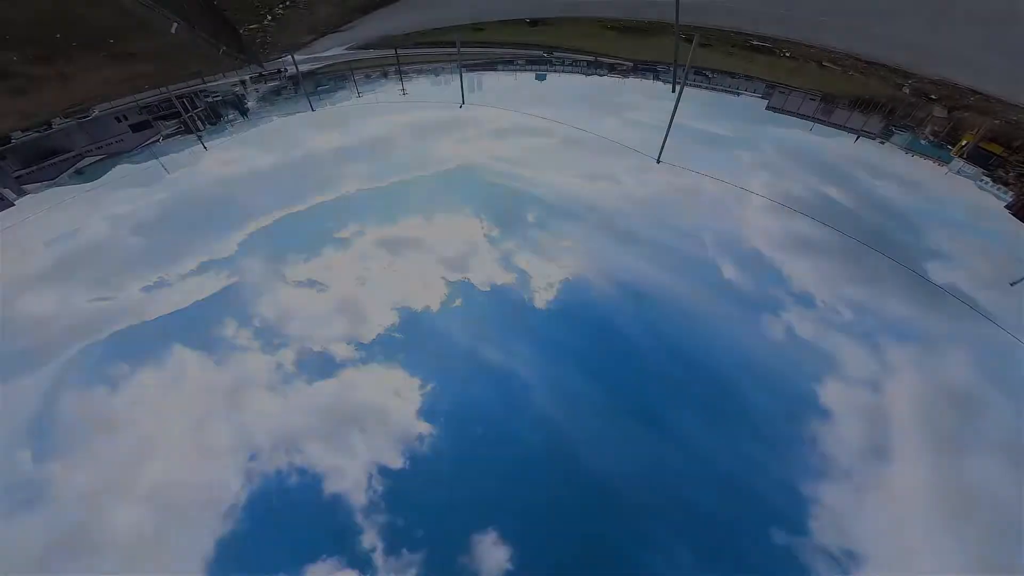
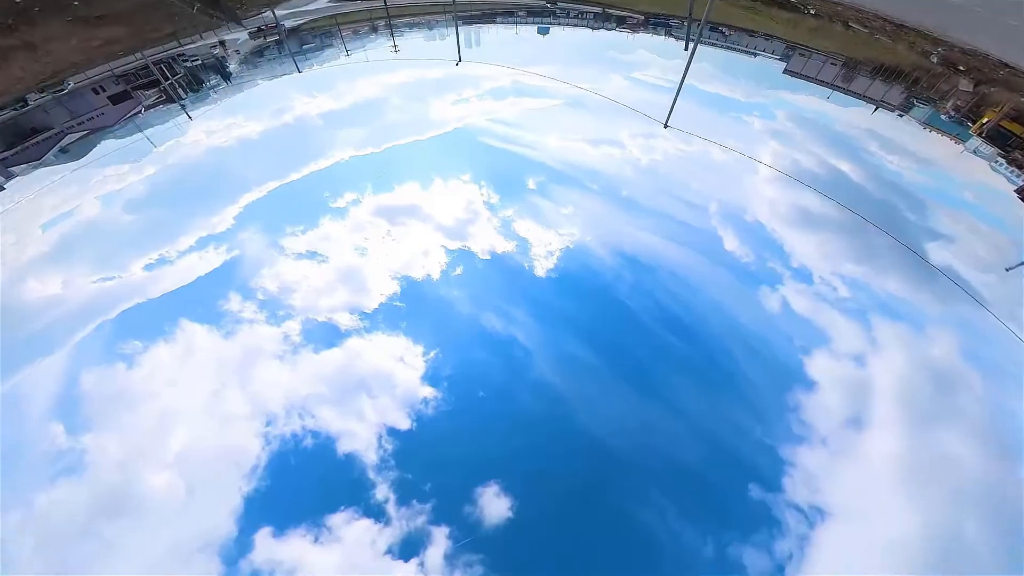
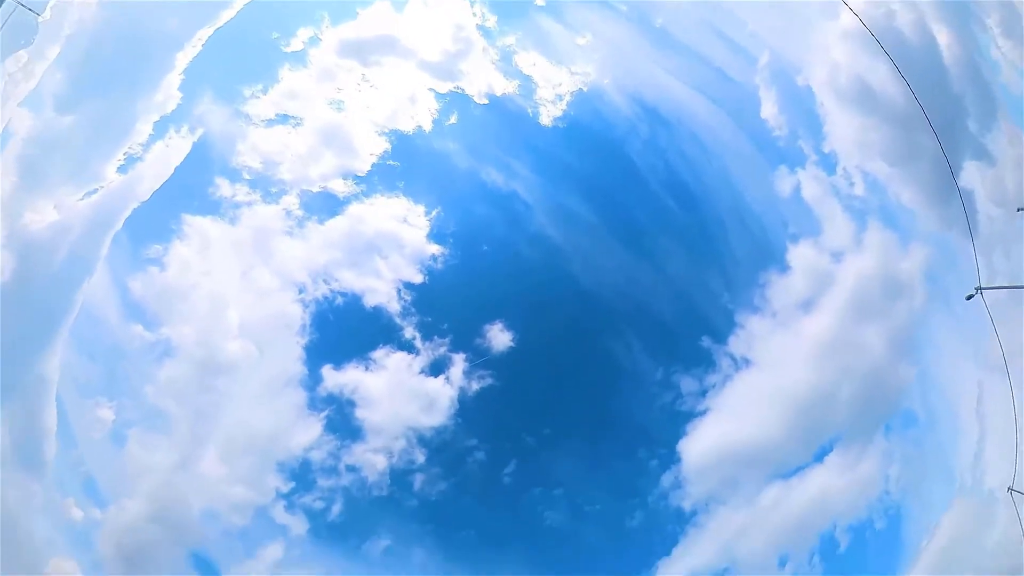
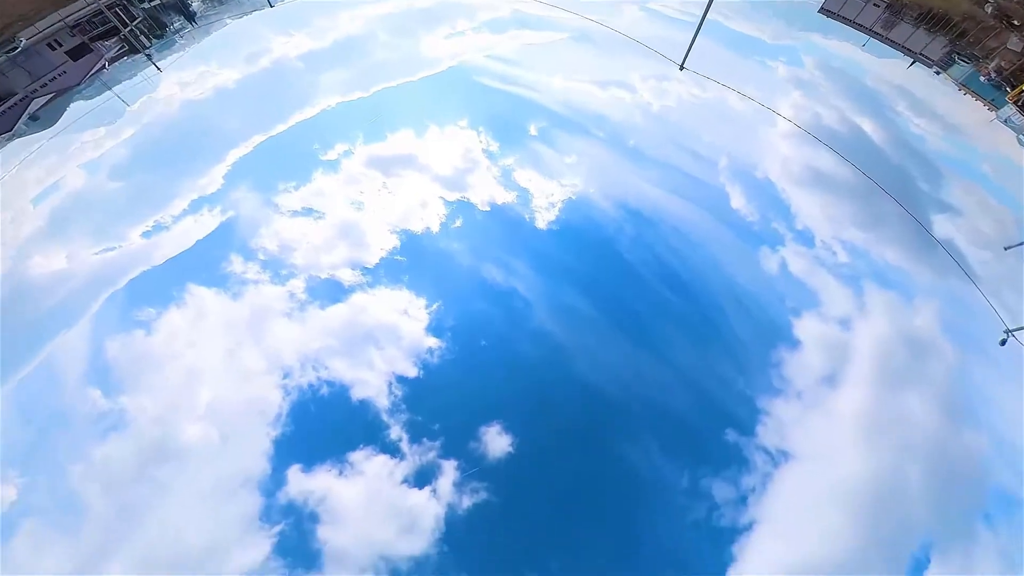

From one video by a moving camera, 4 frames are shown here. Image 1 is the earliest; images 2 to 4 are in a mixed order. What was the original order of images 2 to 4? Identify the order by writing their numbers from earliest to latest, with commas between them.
2, 4, 3
